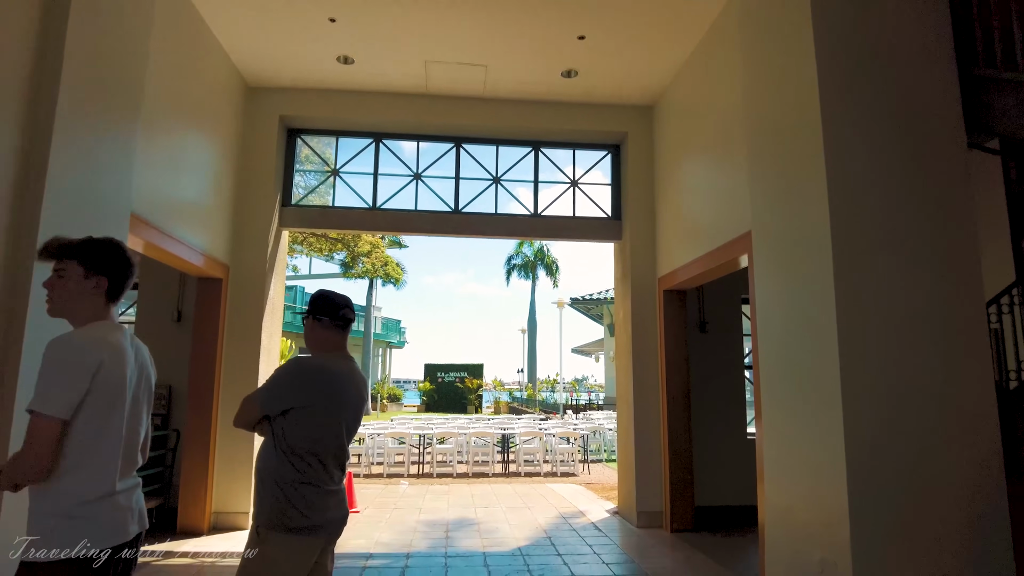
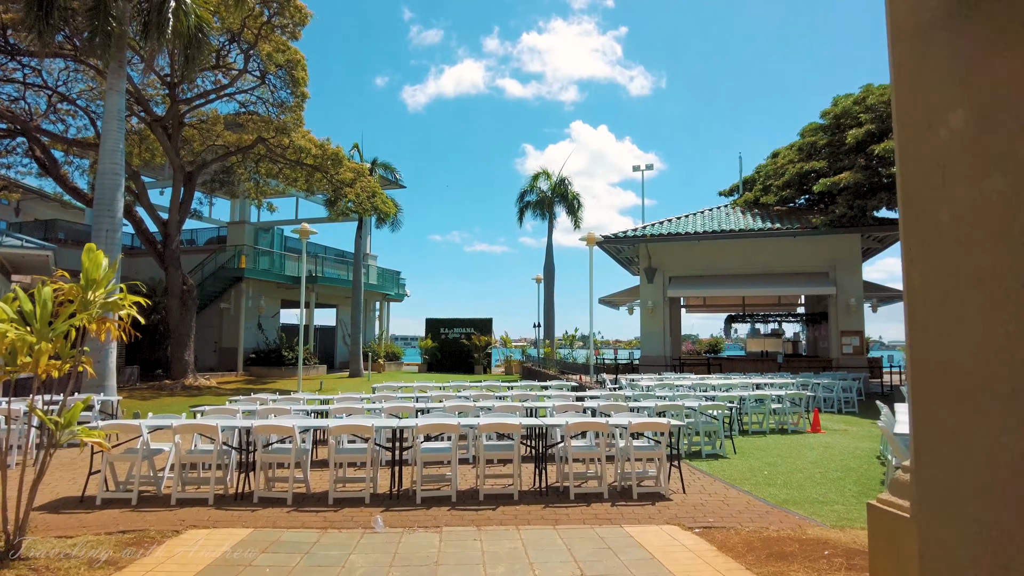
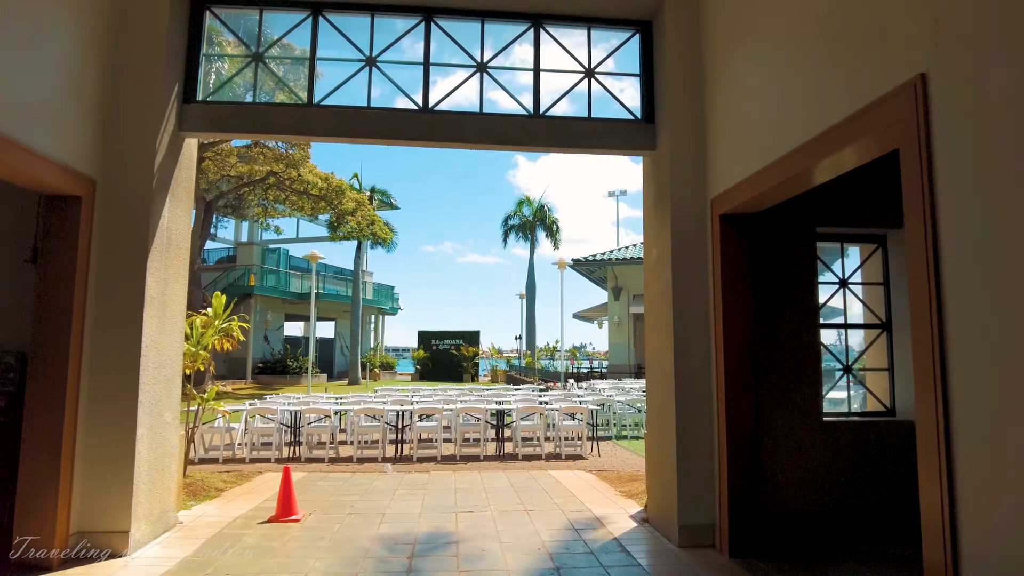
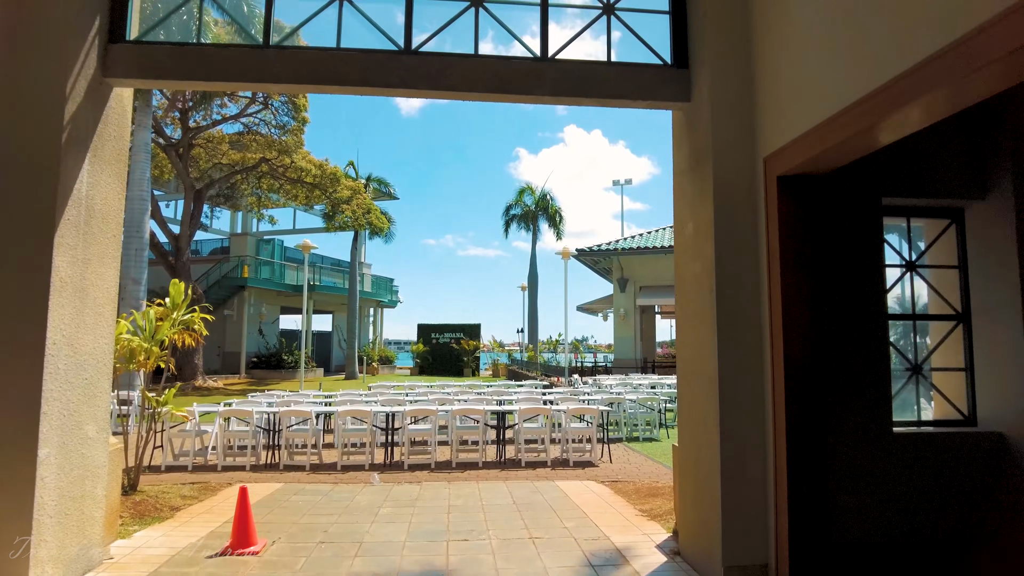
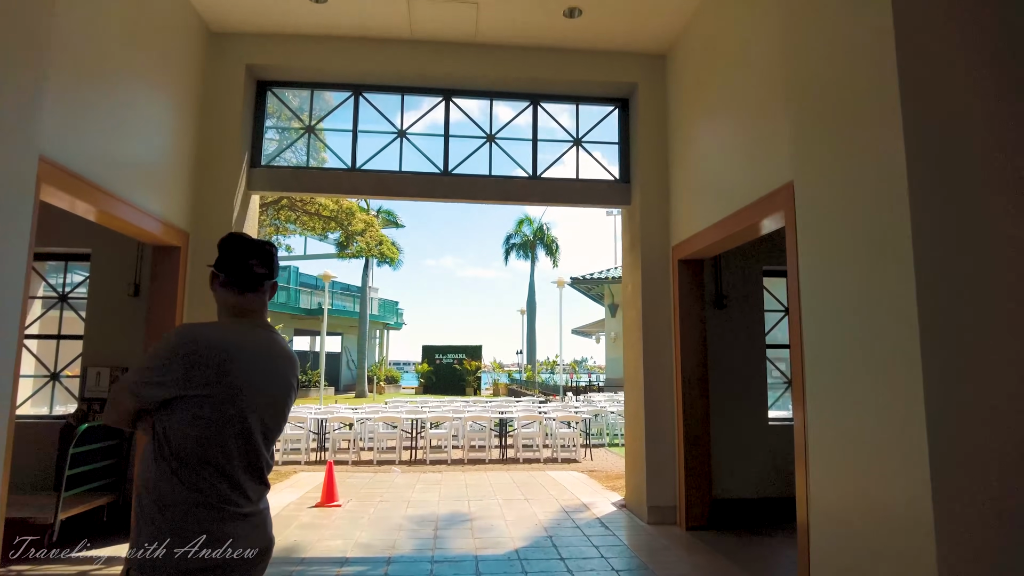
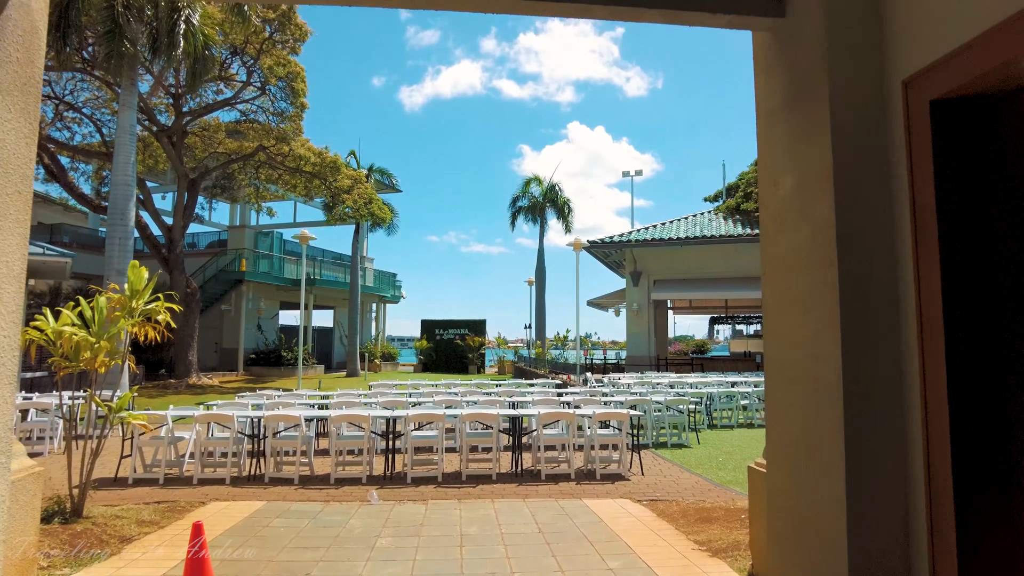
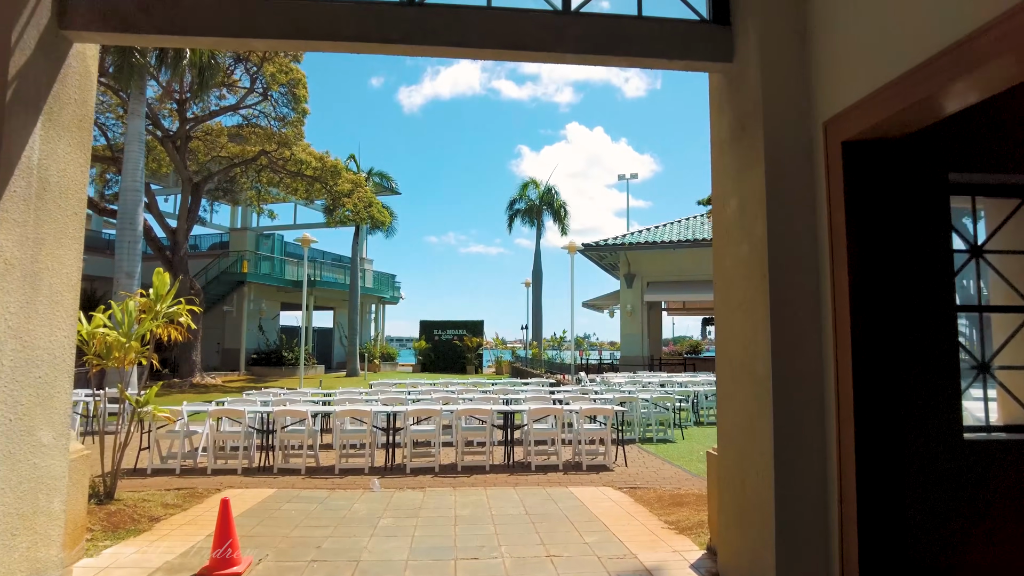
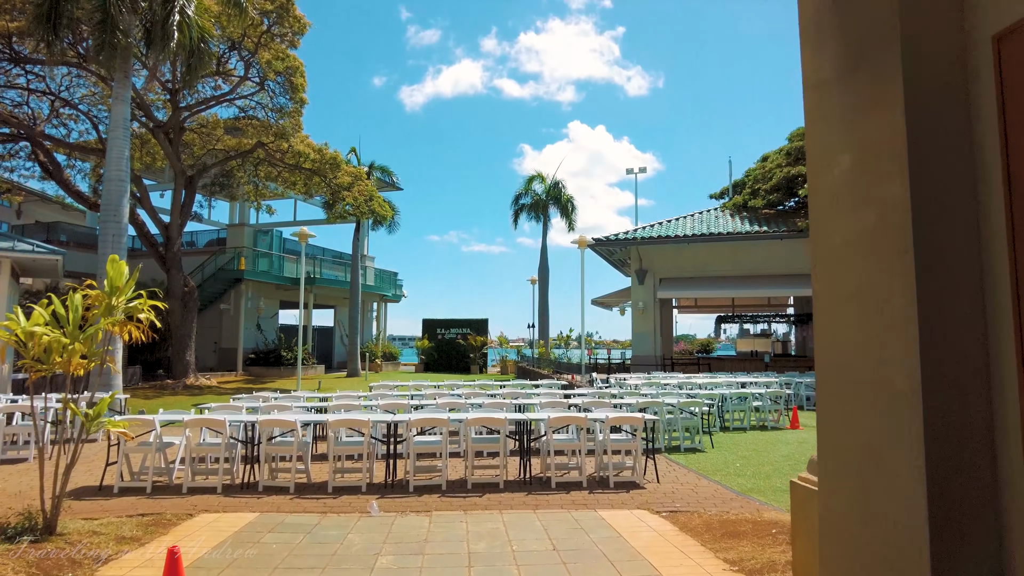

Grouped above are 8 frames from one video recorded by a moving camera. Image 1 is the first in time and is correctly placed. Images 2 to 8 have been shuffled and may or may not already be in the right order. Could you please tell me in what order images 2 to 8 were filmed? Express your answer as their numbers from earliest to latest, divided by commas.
5, 3, 4, 7, 6, 8, 2
